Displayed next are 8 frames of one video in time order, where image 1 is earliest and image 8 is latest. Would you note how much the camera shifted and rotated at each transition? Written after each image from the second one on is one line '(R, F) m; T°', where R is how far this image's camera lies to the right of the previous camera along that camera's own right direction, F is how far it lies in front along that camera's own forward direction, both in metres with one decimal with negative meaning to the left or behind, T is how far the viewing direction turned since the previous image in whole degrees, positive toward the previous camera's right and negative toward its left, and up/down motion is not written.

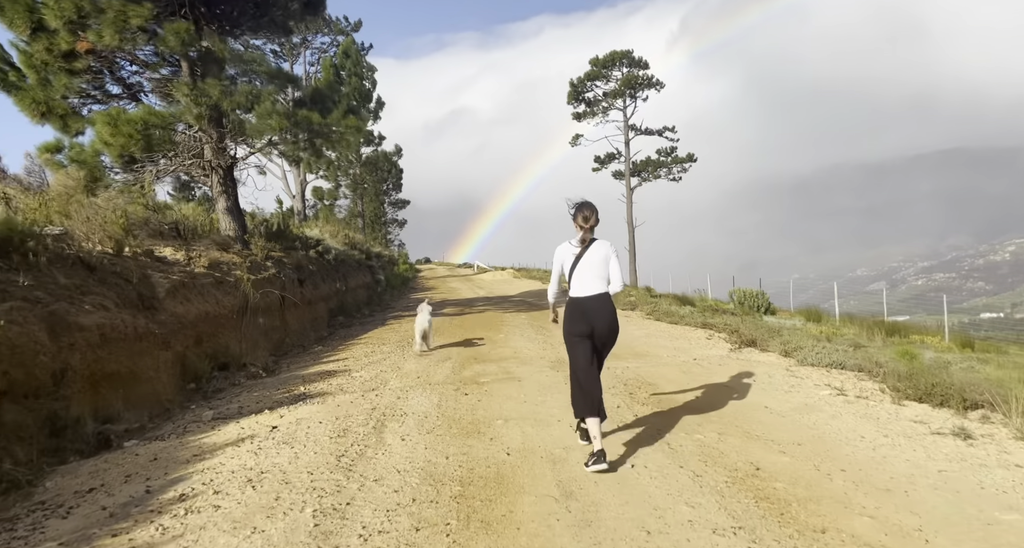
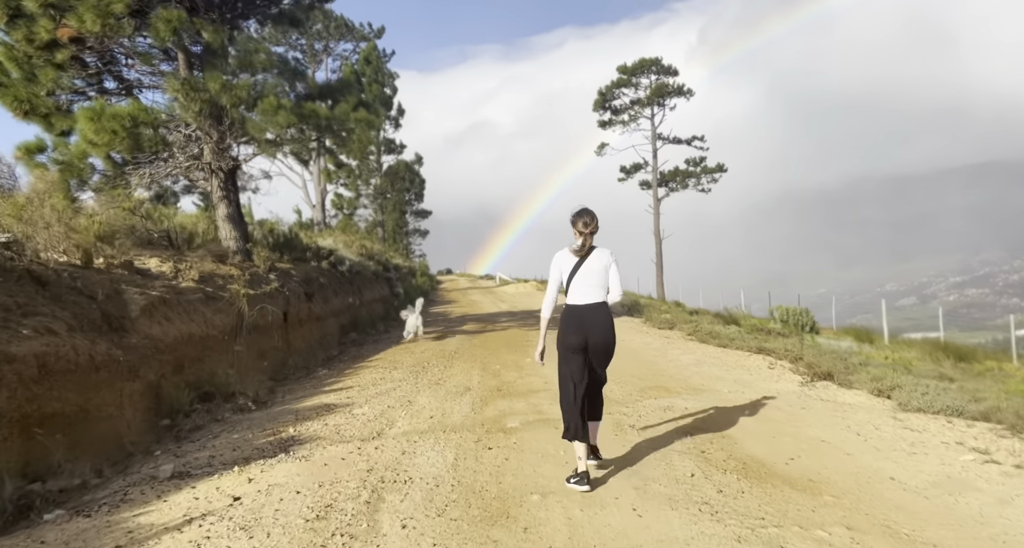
(-0.1, +1.4) m; -2°
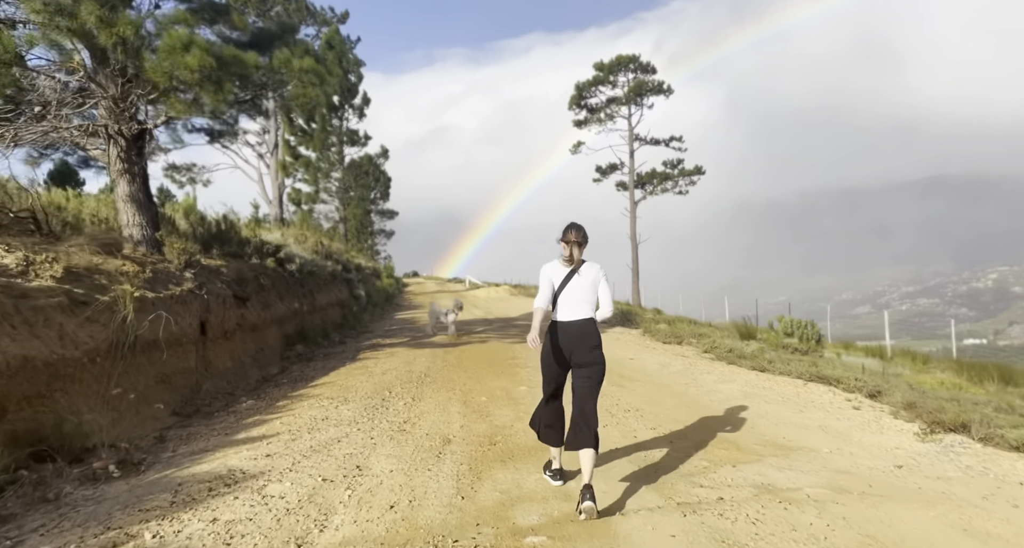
(-0.3, +2.5) m; +3°
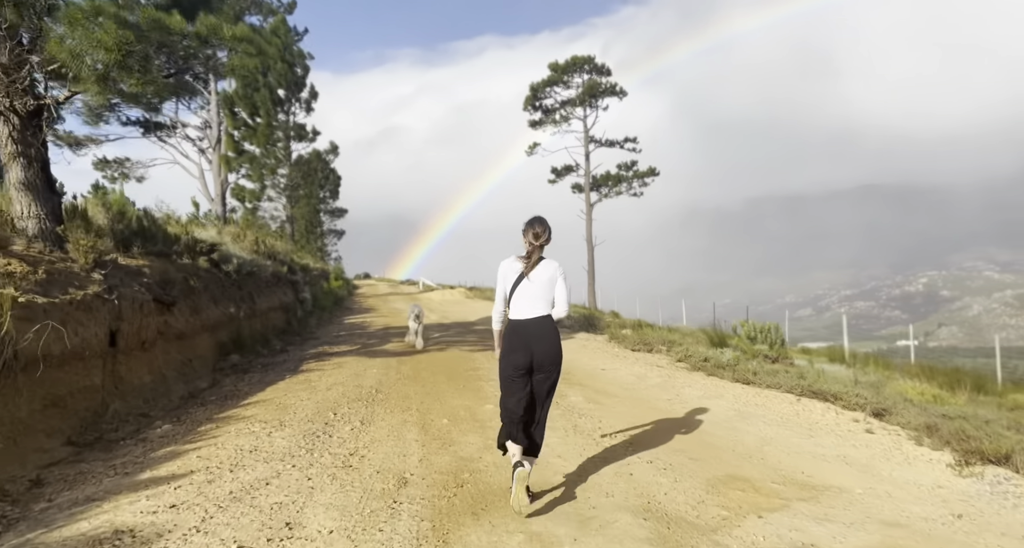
(-0.1, +1.0) m; +4°
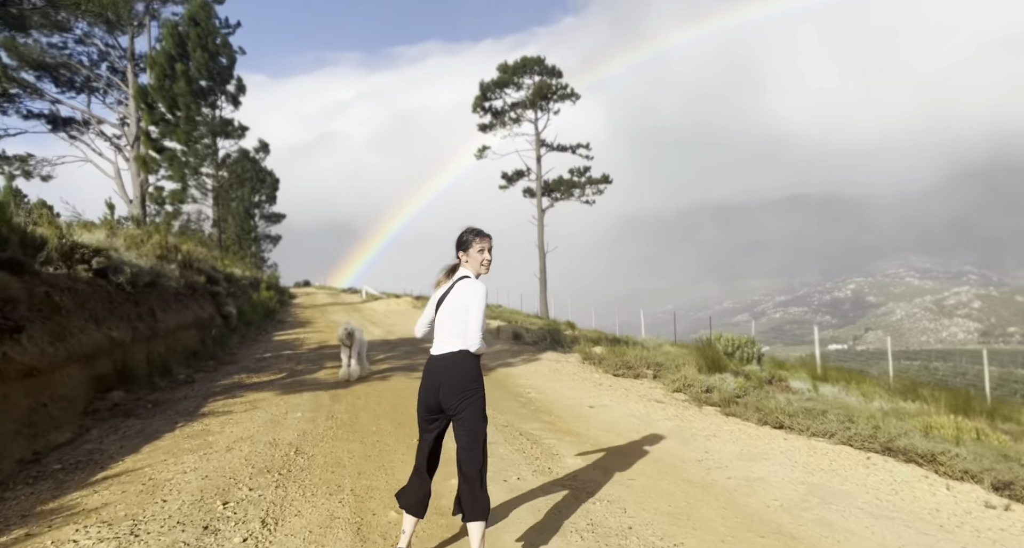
(-0.3, +2.2) m; +5°
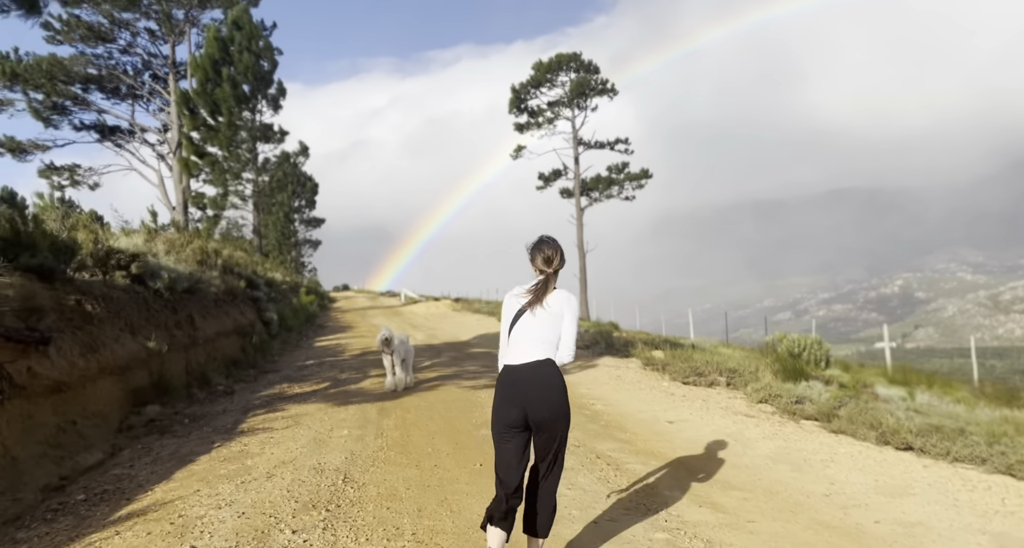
(-0.4, +0.9) m; -3°
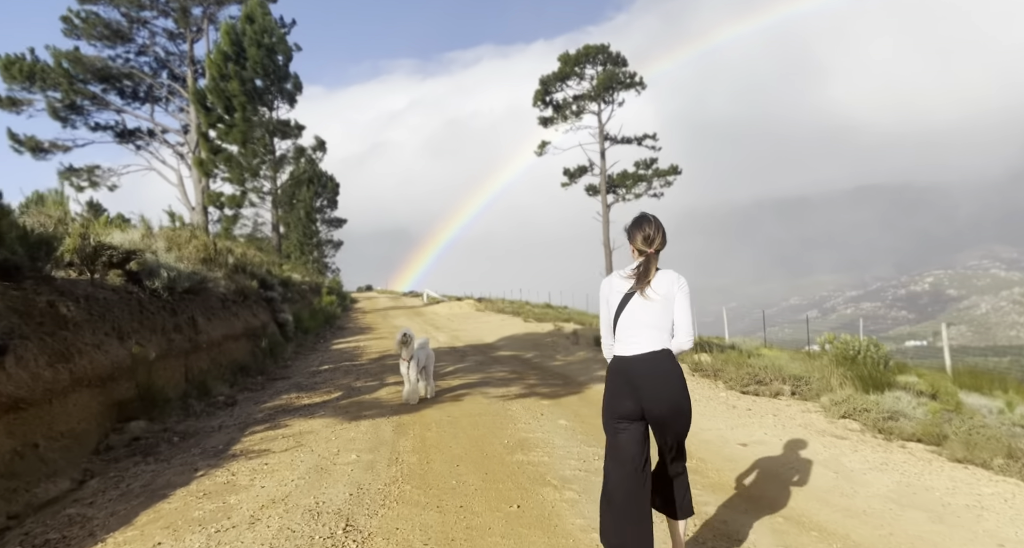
(-0.2, +1.2) m; -2°
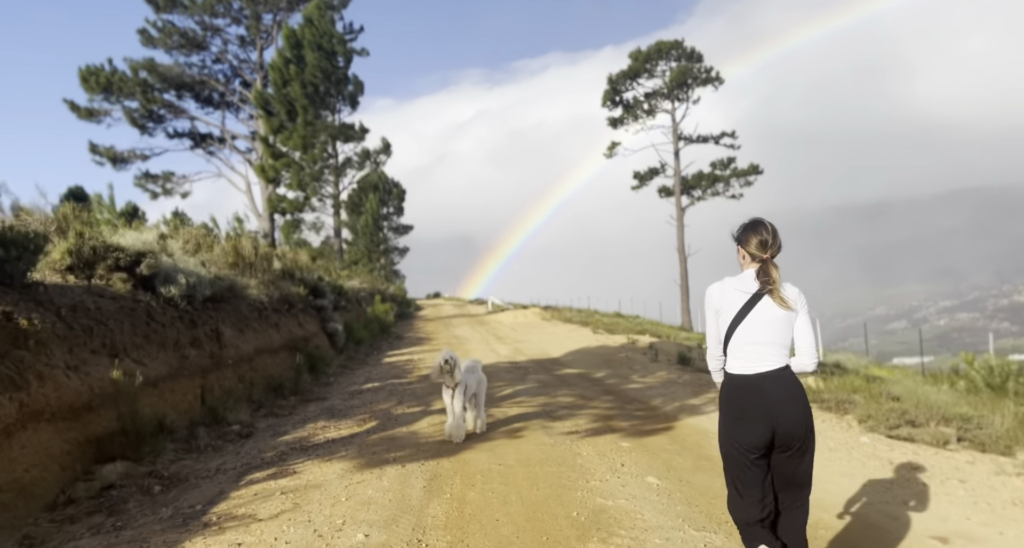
(0.0, +1.9) m; -6°
